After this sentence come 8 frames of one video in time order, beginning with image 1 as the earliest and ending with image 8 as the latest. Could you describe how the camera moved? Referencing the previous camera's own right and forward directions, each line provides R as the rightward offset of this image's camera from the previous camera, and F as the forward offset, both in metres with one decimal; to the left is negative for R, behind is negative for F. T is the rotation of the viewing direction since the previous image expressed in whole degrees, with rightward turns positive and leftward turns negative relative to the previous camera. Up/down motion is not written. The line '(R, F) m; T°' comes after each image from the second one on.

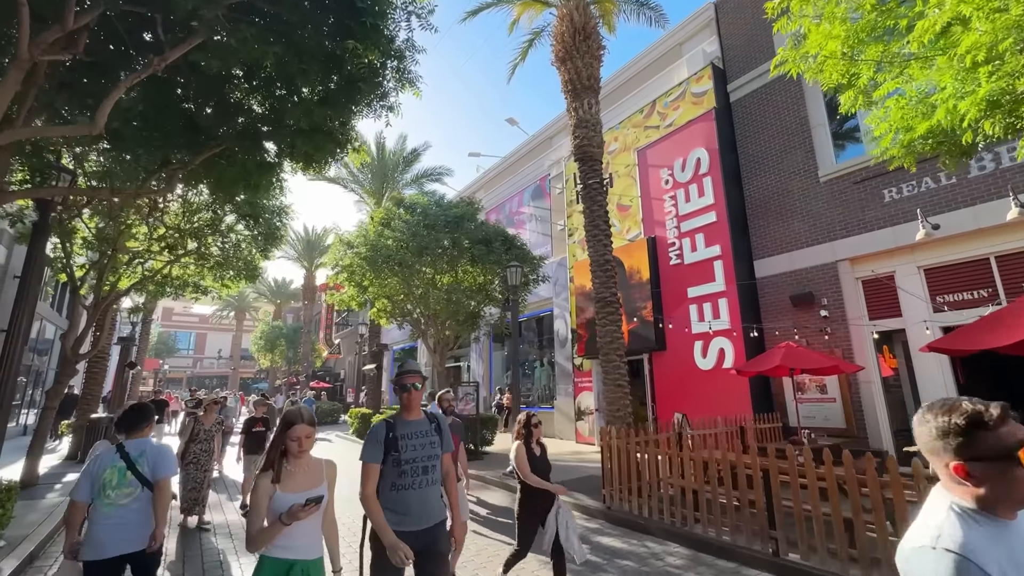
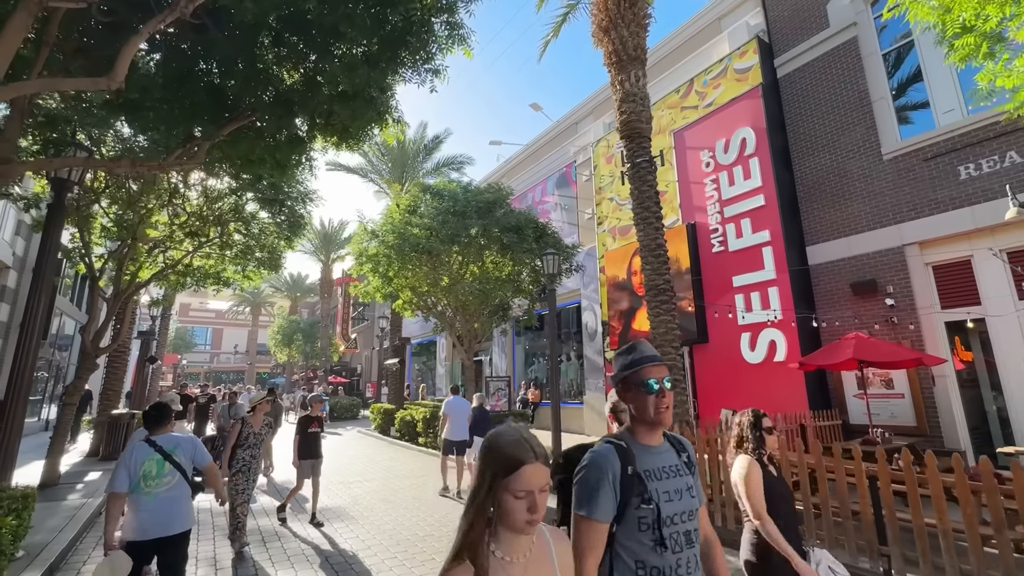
(-0.6, +0.6) m; -1°
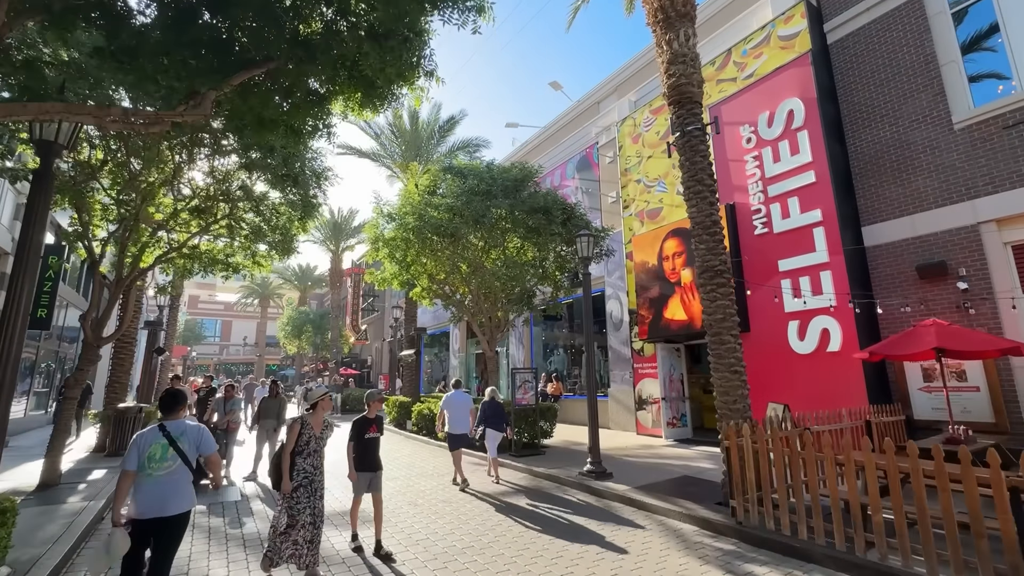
(-0.5, +0.8) m; -1°
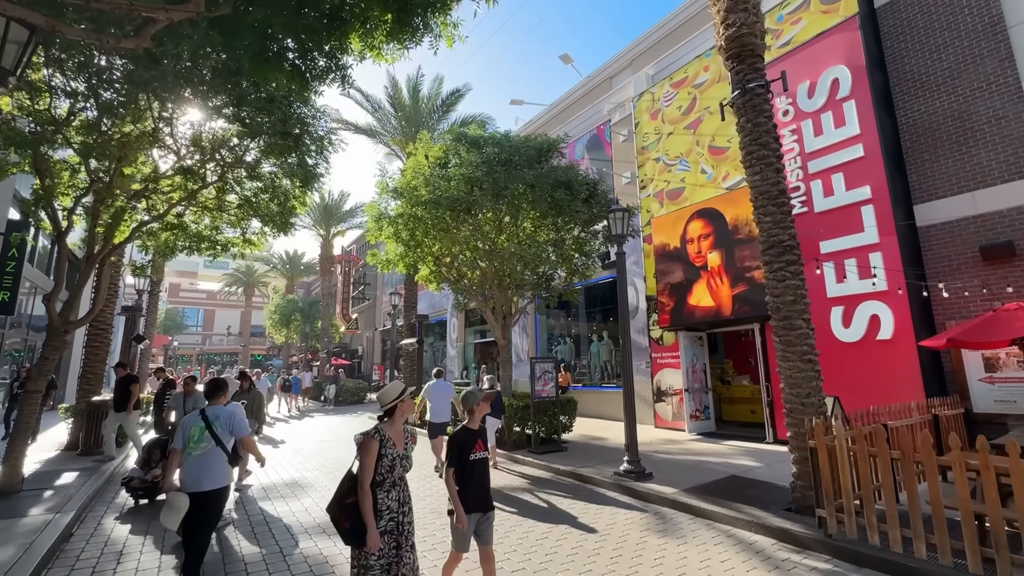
(-0.7, +1.0) m; +2°
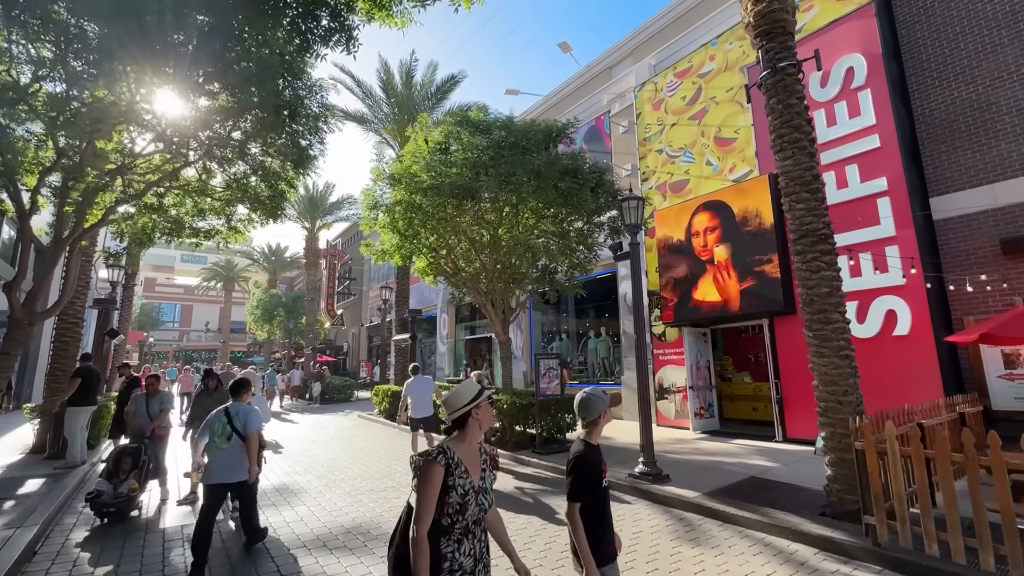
(-0.4, +0.5) m; +2°
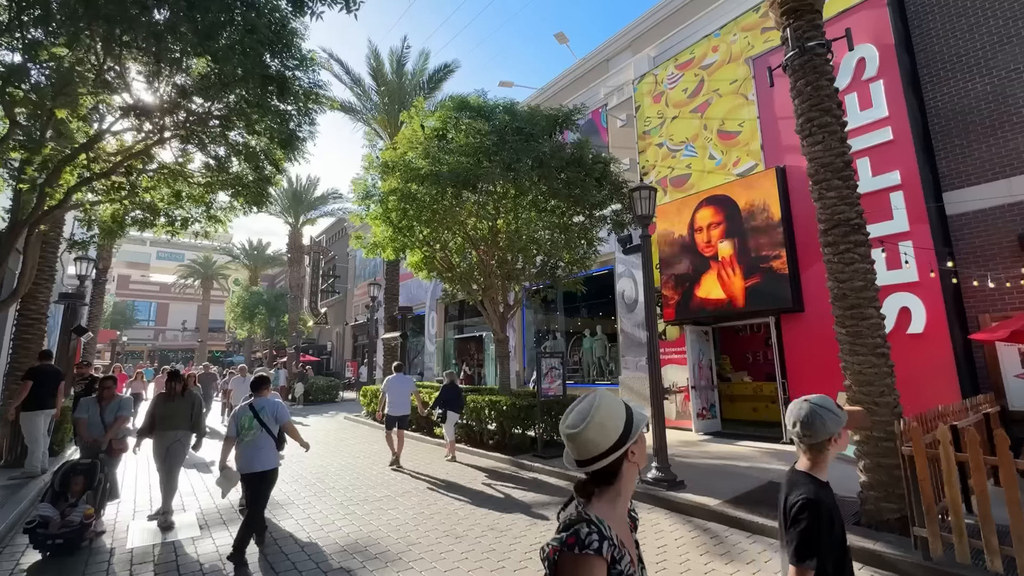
(-0.3, +0.5) m; +2°
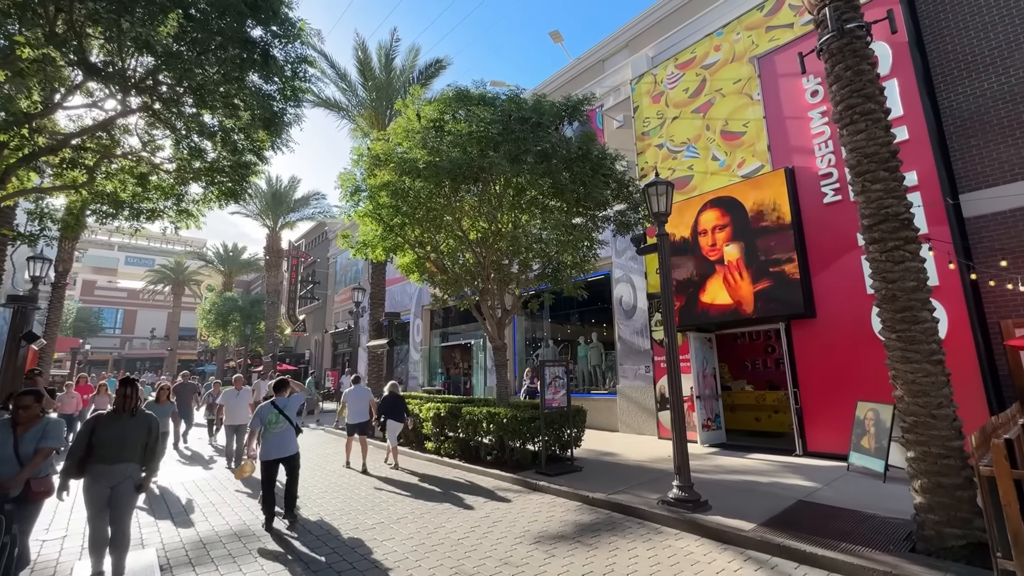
(-0.4, +0.7) m; +2°
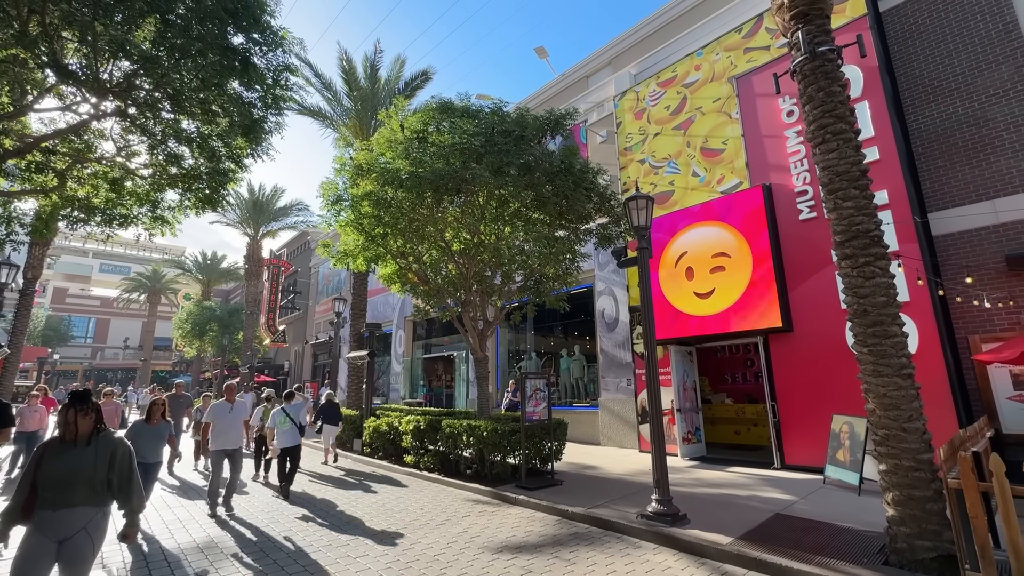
(+0.1, 0.0) m; +2°
